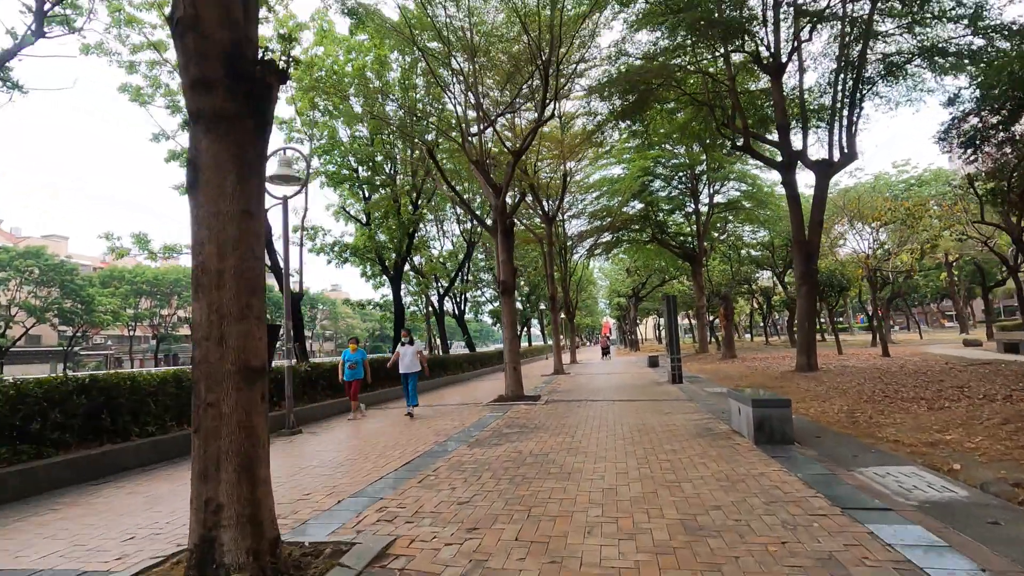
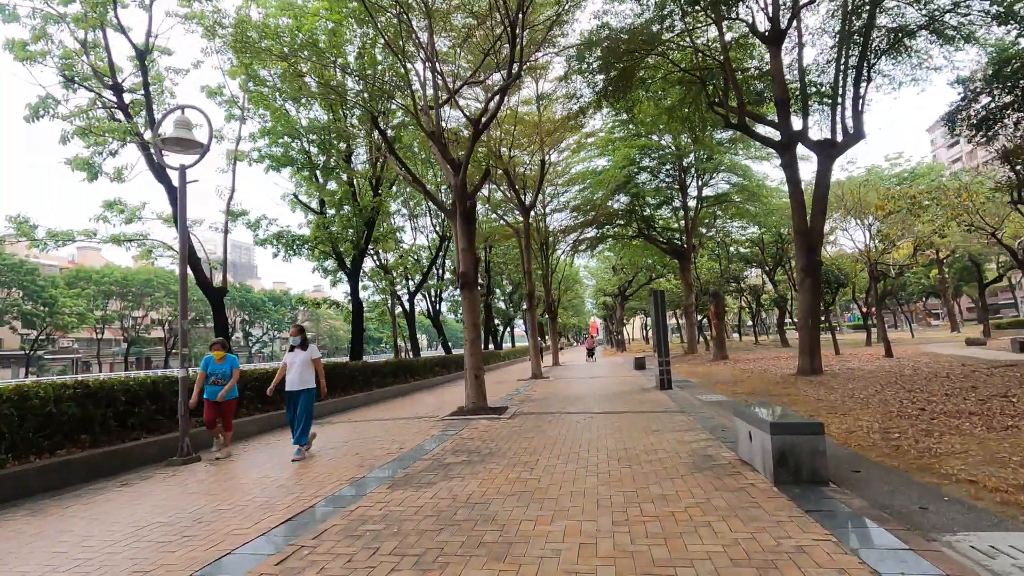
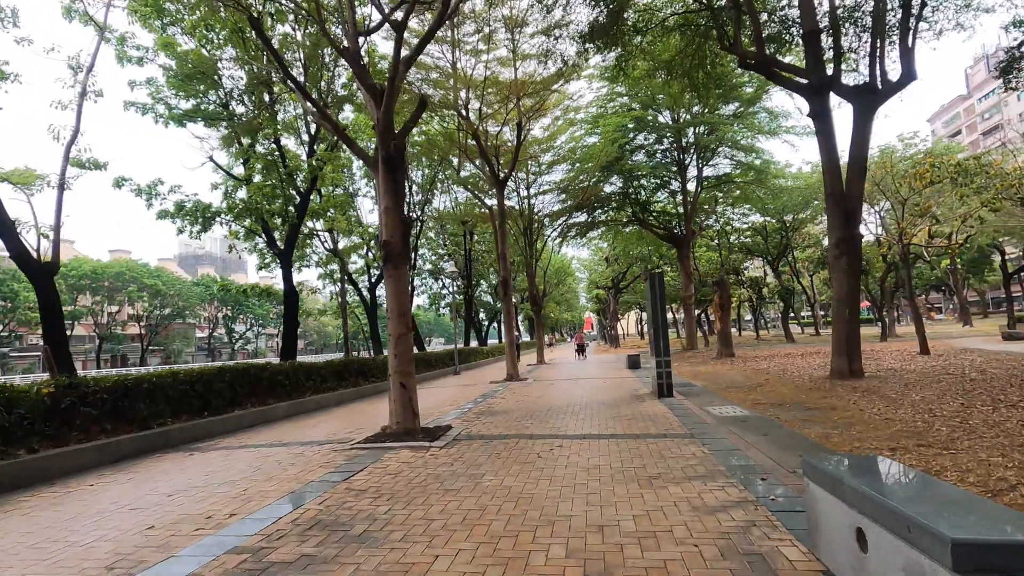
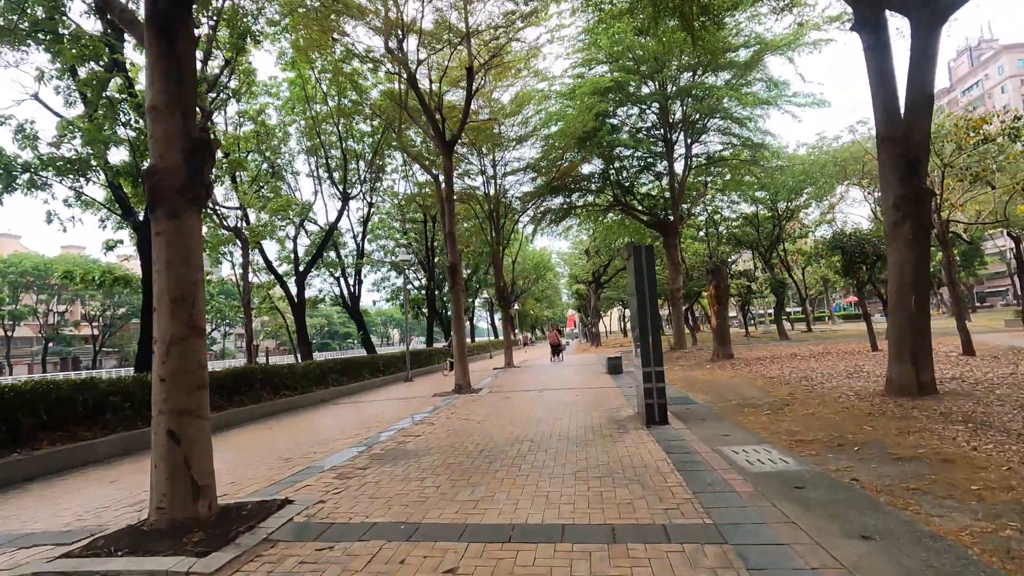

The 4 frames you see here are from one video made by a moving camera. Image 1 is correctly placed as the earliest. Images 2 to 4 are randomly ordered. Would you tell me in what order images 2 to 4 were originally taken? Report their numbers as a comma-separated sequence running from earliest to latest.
2, 3, 4
